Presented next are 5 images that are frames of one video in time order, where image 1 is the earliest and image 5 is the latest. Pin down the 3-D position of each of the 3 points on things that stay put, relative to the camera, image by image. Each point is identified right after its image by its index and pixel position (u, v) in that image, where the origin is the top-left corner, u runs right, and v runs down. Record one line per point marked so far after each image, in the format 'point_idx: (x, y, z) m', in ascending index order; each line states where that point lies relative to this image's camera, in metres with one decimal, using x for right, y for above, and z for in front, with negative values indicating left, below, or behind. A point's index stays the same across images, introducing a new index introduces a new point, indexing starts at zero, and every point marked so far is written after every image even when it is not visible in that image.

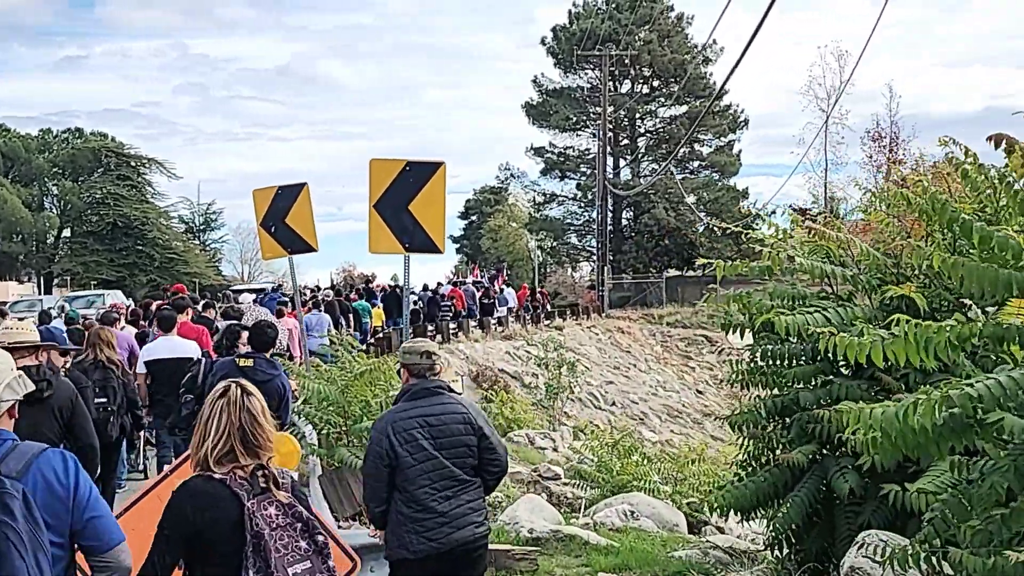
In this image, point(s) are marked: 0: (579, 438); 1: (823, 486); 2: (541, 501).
0: (+1.0, -2.3, +18.0) m
1: (+1.8, -1.2, +7.0) m
2: (+0.2, -1.6, +8.9) m
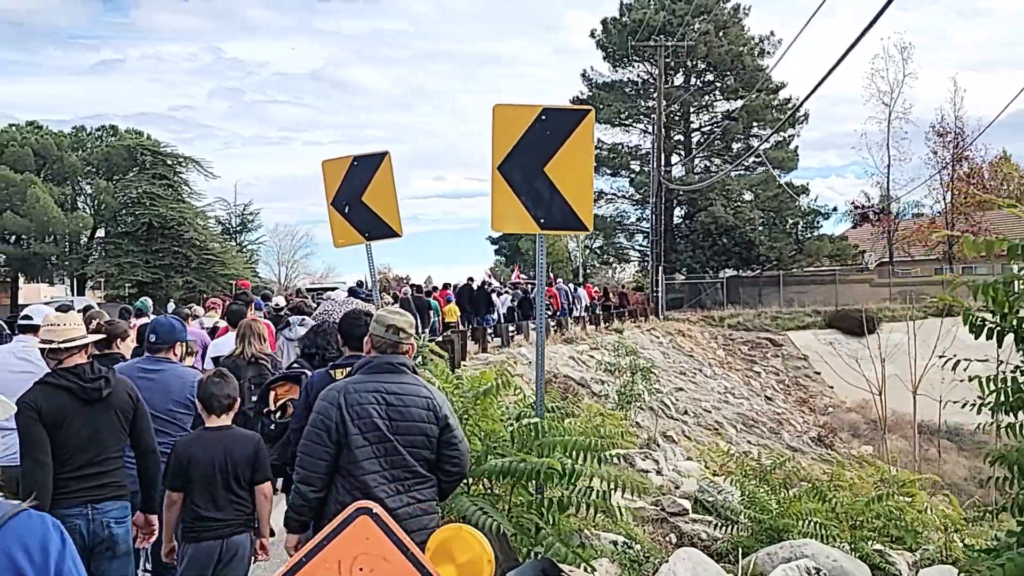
0: (+2.1, -2.2, +16.0) m
1: (+2.6, -1.1, +4.9) m
2: (+1.1, -1.5, +6.9) m
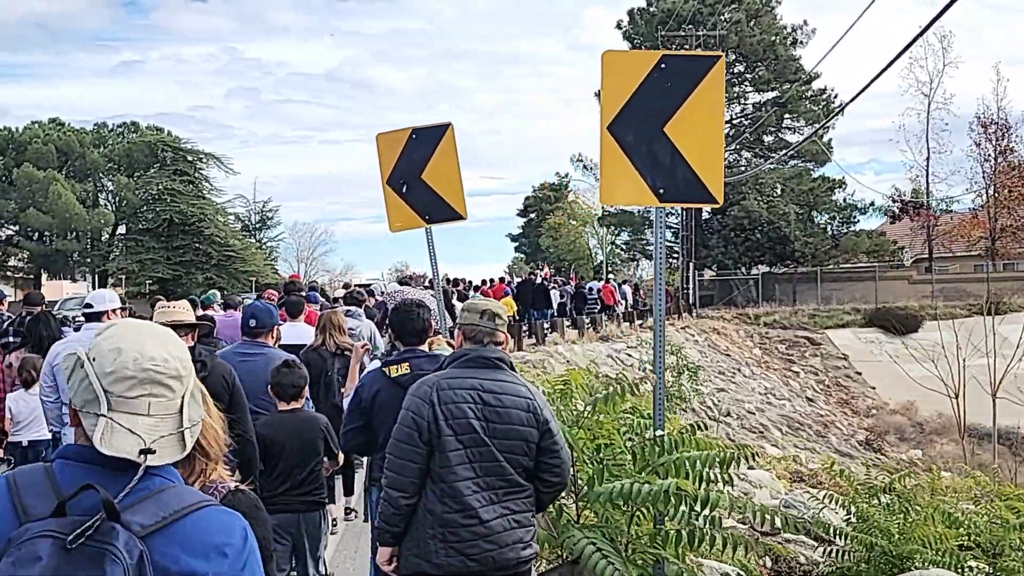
0: (+2.7, -2.2, +14.8) m
1: (+3.0, -1.1, +3.7) m
2: (+1.5, -1.5, +5.7) m
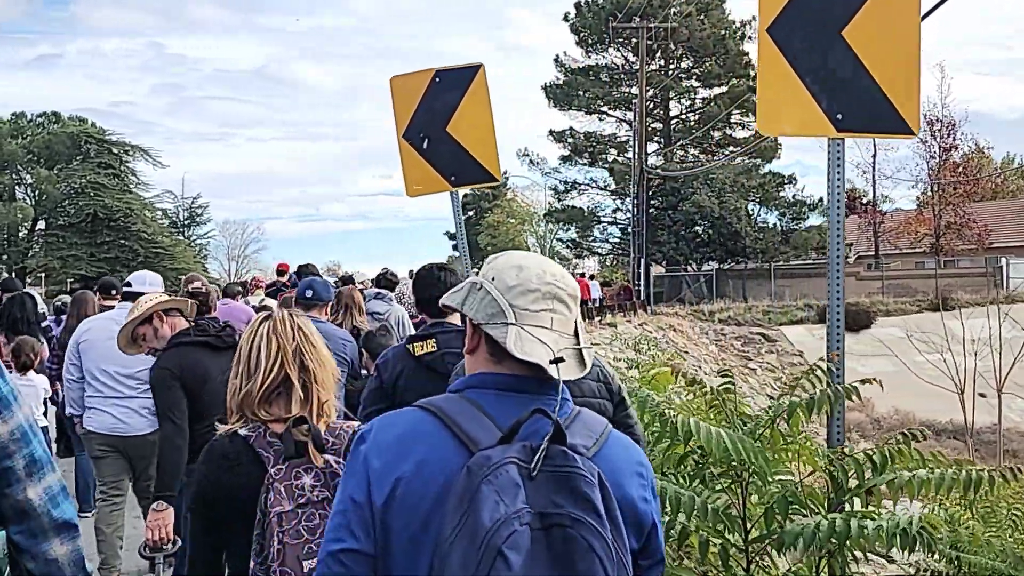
0: (+2.5, -2.0, +14.0) m
1: (+3.5, -1.0, +3.0) m
2: (+1.8, -1.4, +4.9) m
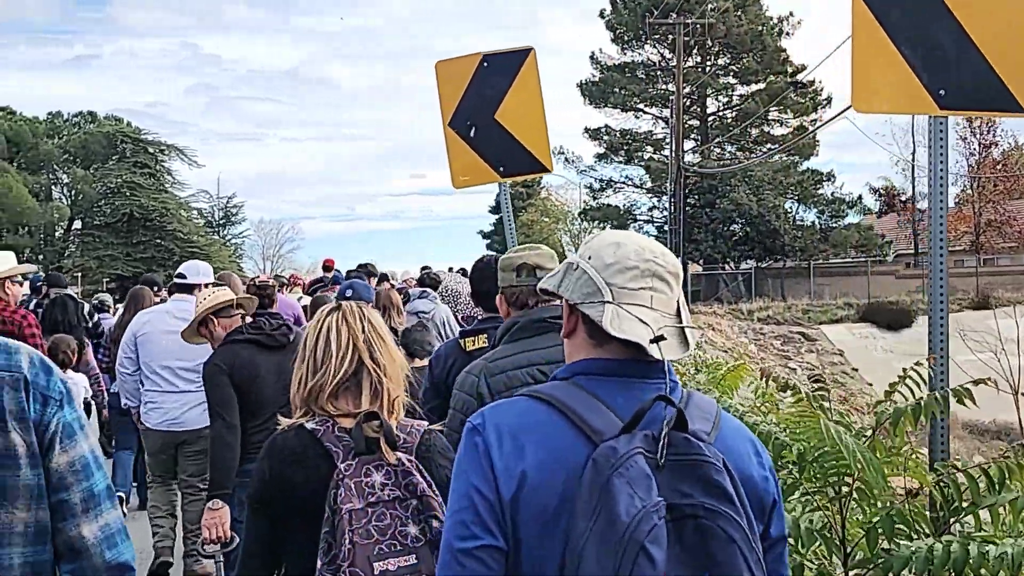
0: (+3.0, -2.0, +13.7) m
1: (+3.6, -0.9, +2.7) m
2: (+2.1, -1.3, +4.6) m
